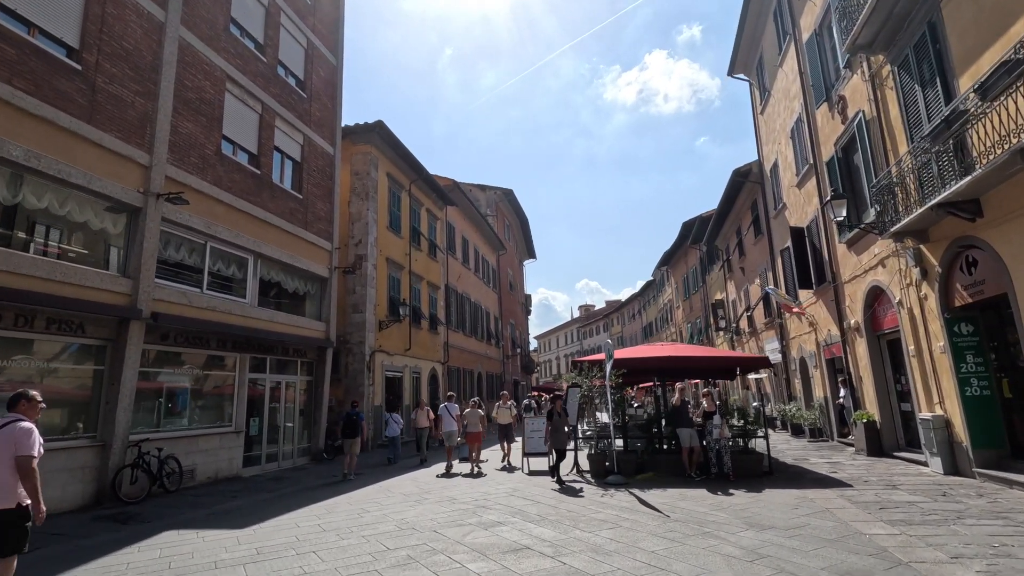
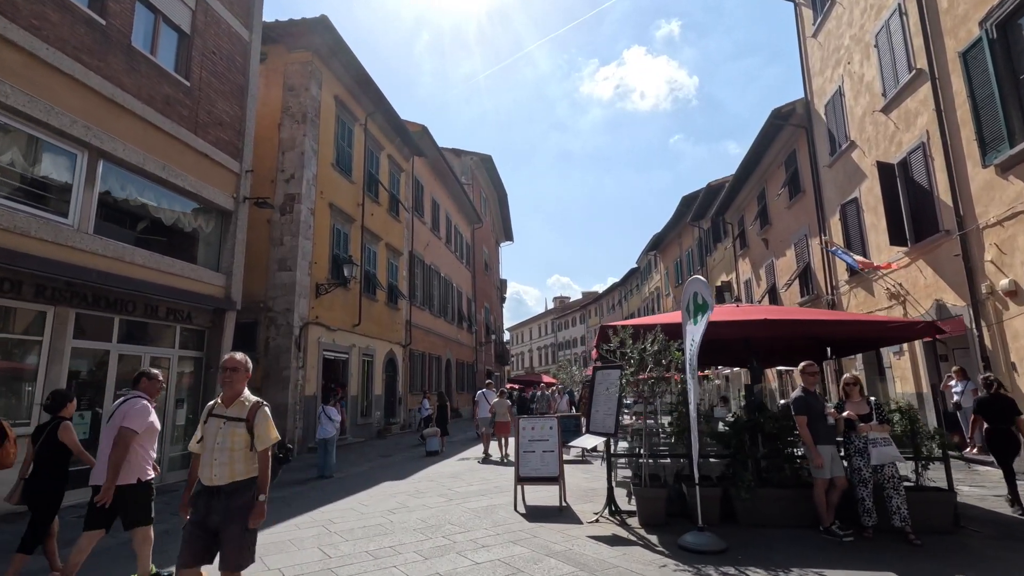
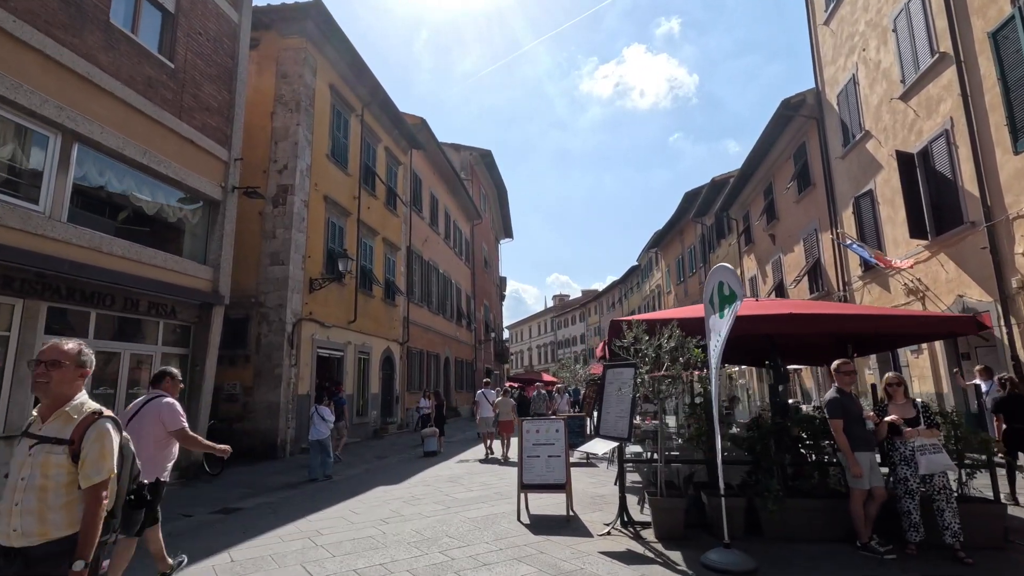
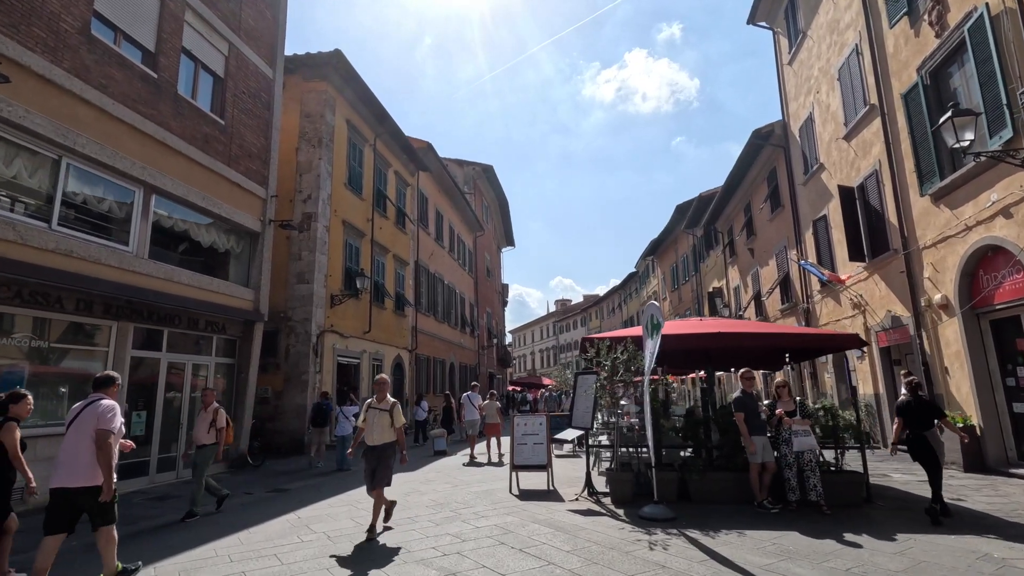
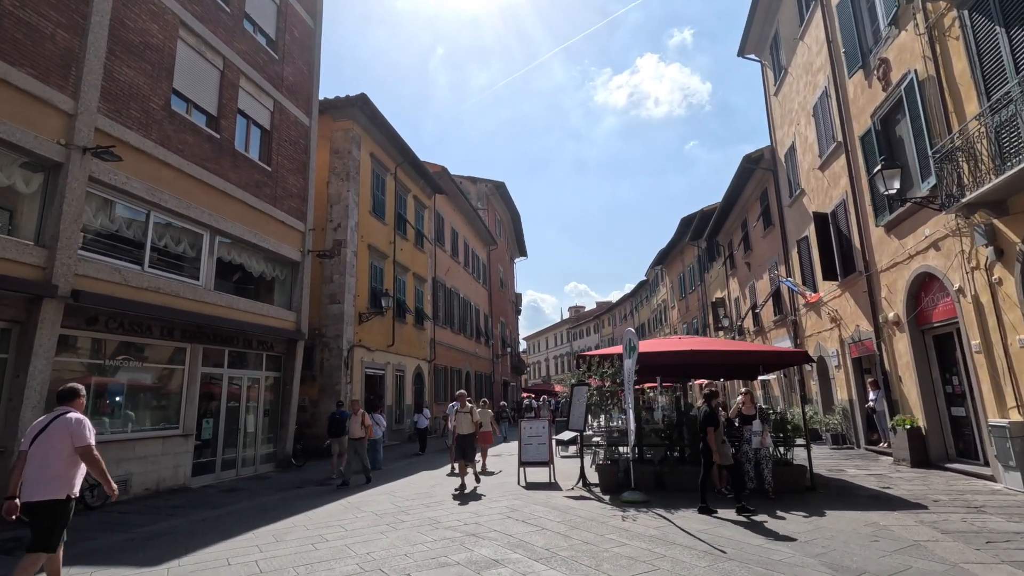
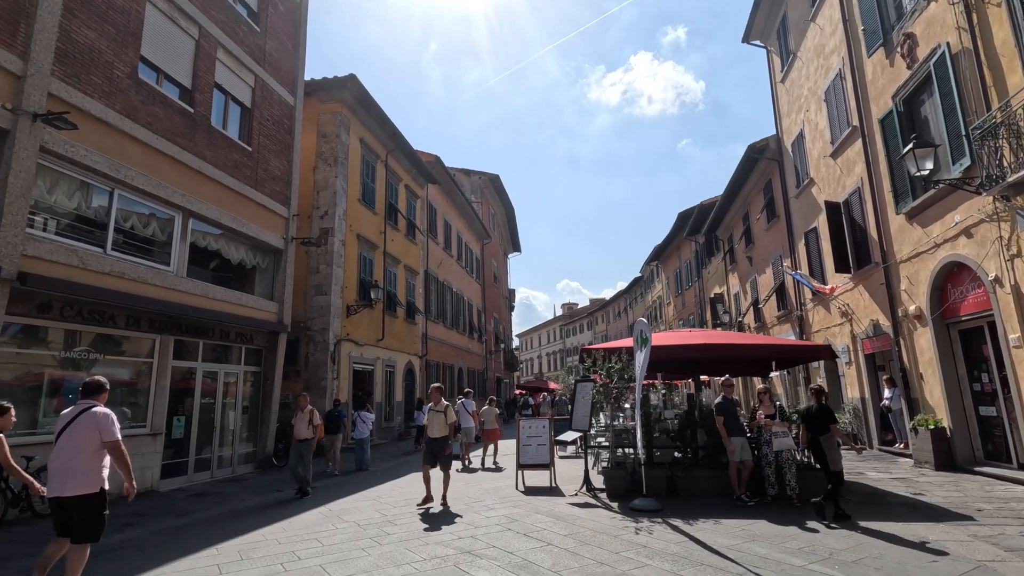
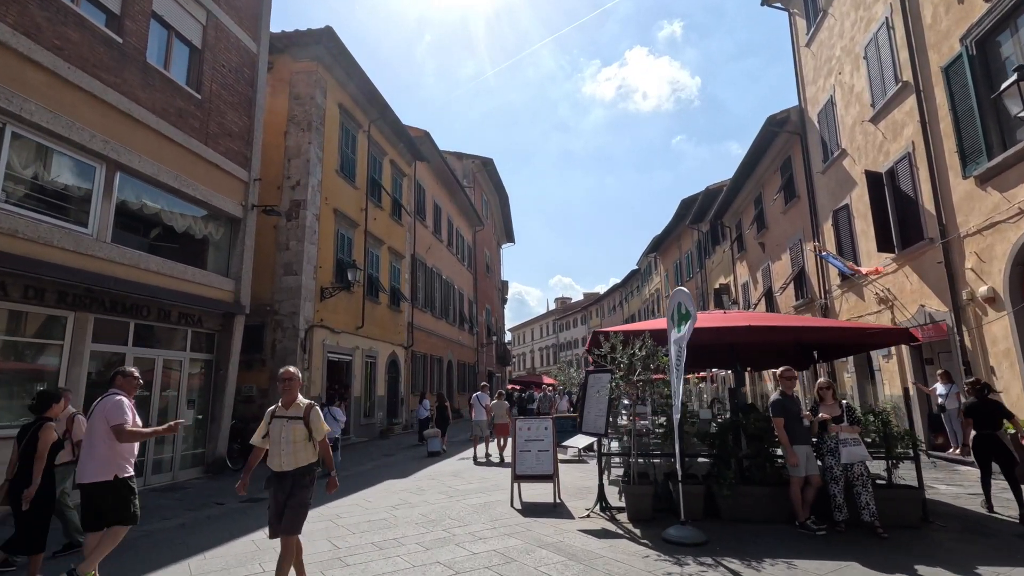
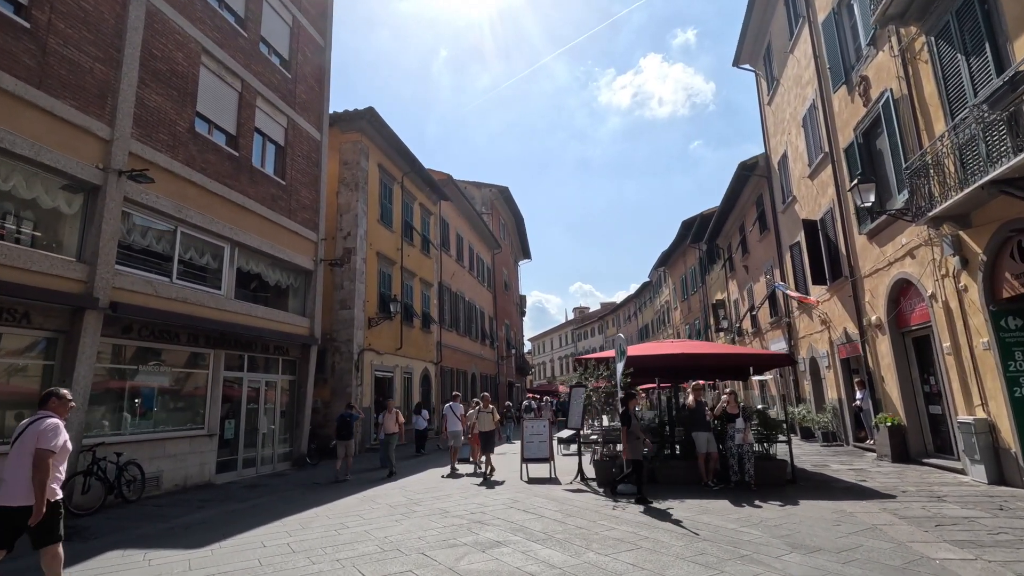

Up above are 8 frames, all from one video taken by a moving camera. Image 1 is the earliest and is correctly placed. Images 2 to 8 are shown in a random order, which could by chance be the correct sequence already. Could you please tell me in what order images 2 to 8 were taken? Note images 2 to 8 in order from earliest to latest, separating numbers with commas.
8, 5, 6, 4, 7, 2, 3
